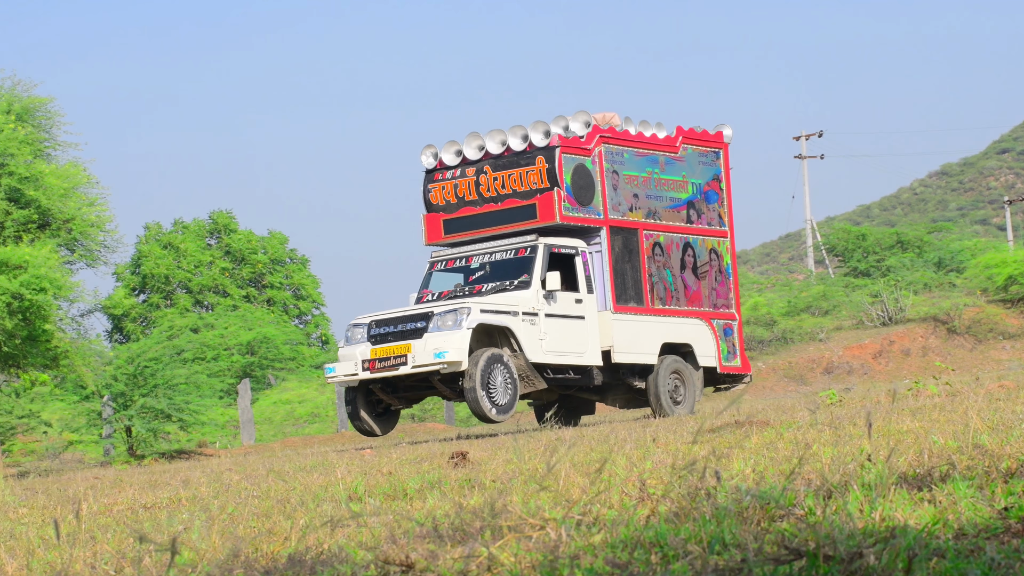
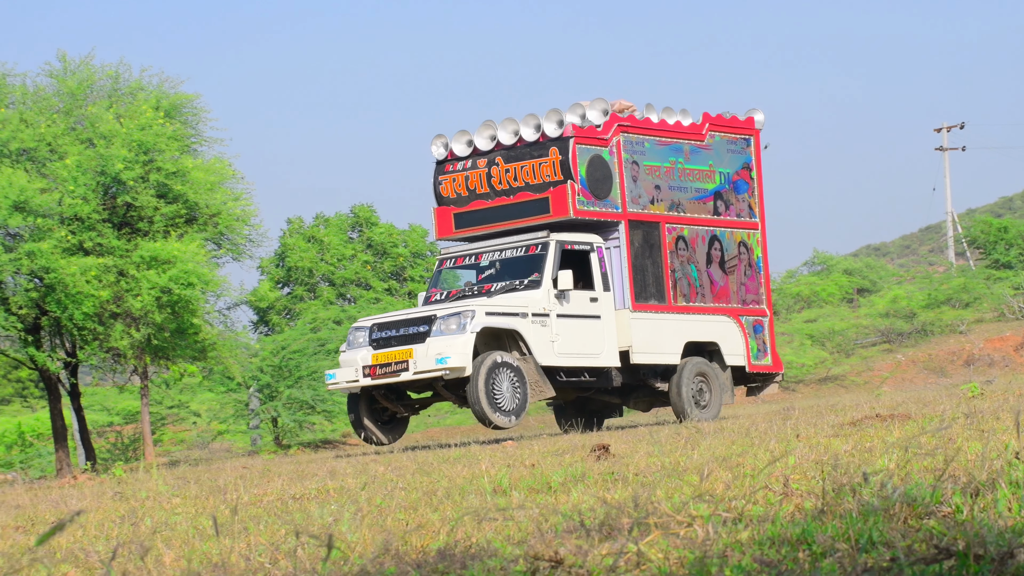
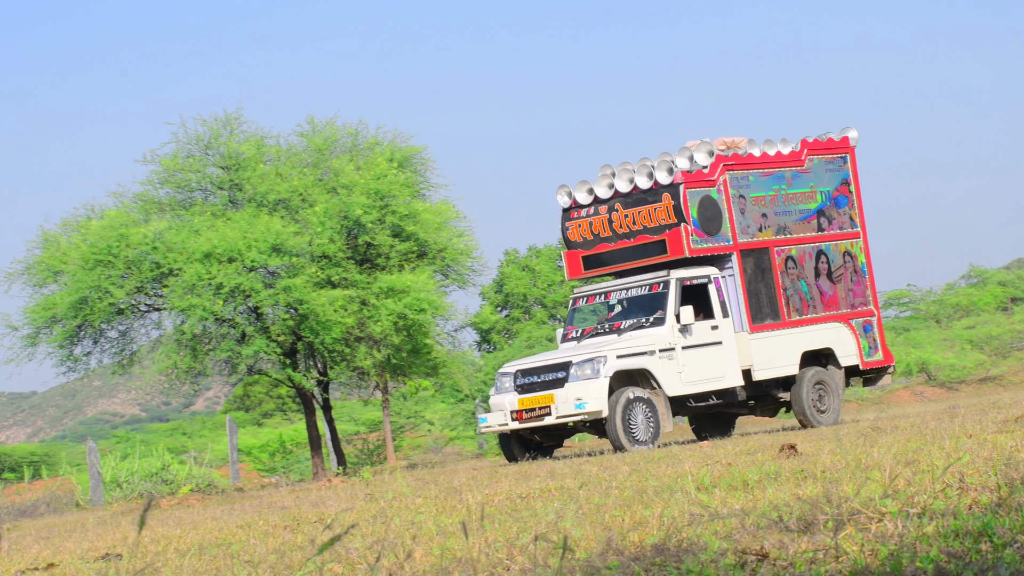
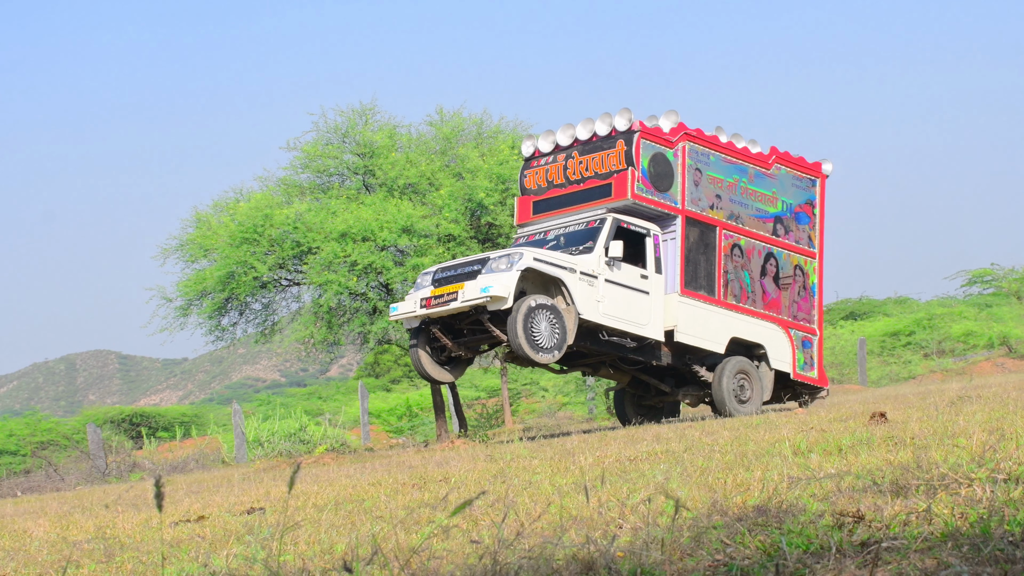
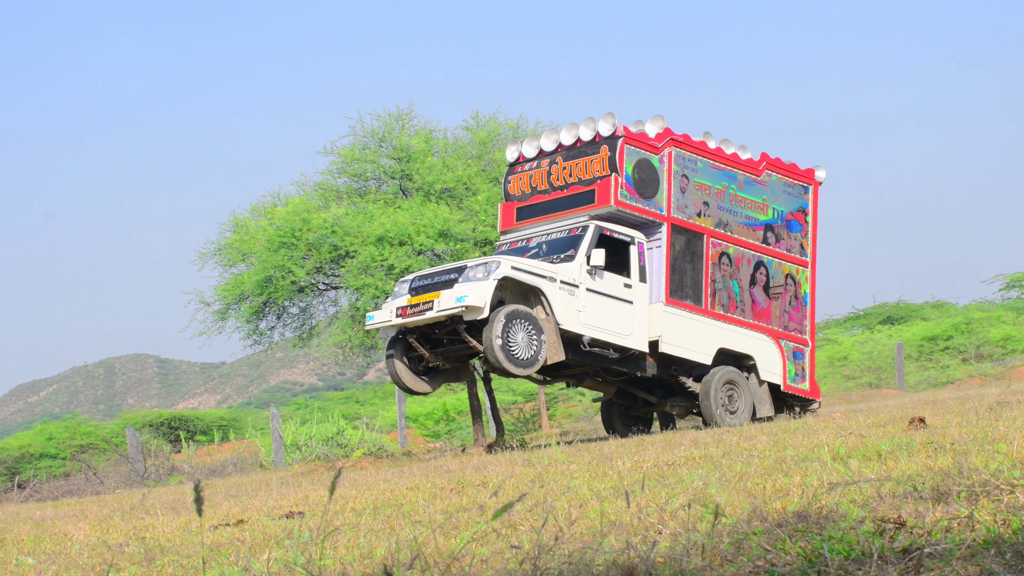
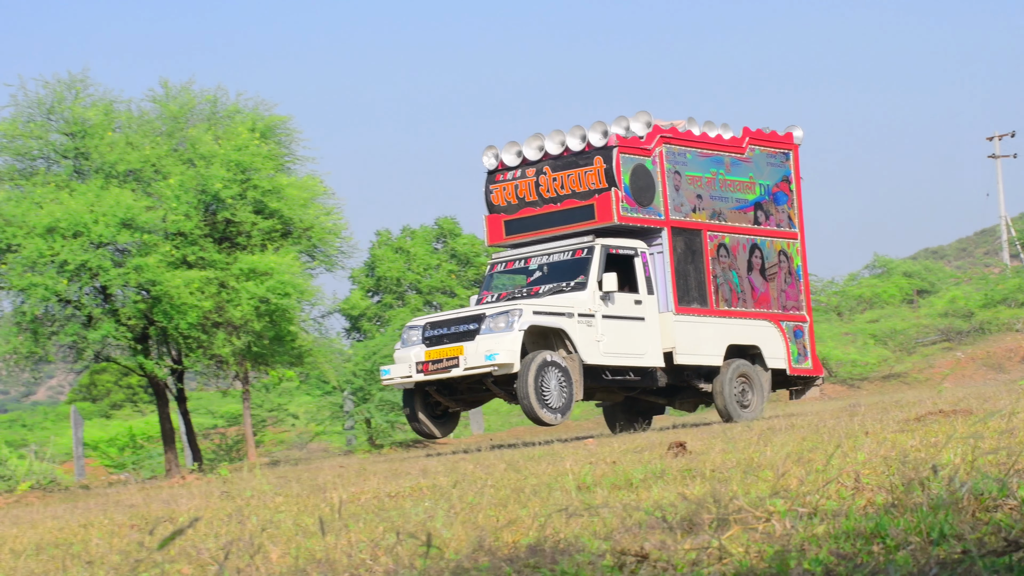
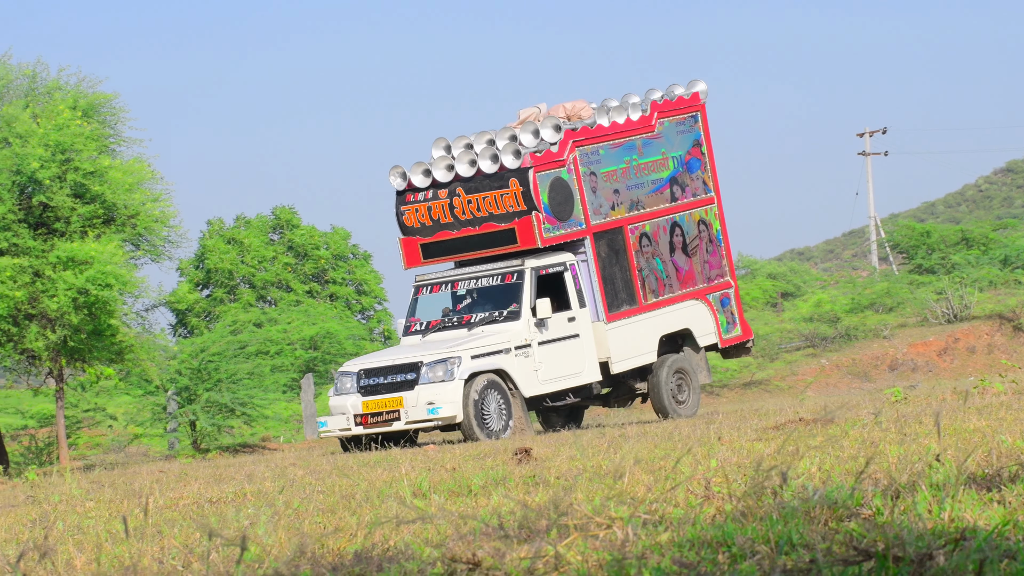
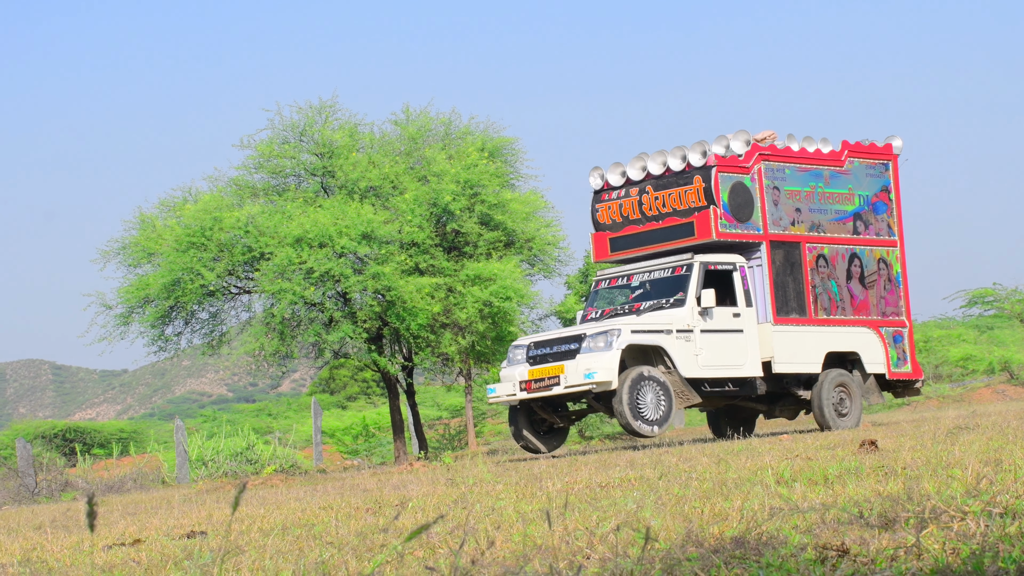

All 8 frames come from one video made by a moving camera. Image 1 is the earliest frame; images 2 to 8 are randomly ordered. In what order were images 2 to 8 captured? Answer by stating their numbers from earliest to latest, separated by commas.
7, 2, 6, 3, 8, 4, 5
